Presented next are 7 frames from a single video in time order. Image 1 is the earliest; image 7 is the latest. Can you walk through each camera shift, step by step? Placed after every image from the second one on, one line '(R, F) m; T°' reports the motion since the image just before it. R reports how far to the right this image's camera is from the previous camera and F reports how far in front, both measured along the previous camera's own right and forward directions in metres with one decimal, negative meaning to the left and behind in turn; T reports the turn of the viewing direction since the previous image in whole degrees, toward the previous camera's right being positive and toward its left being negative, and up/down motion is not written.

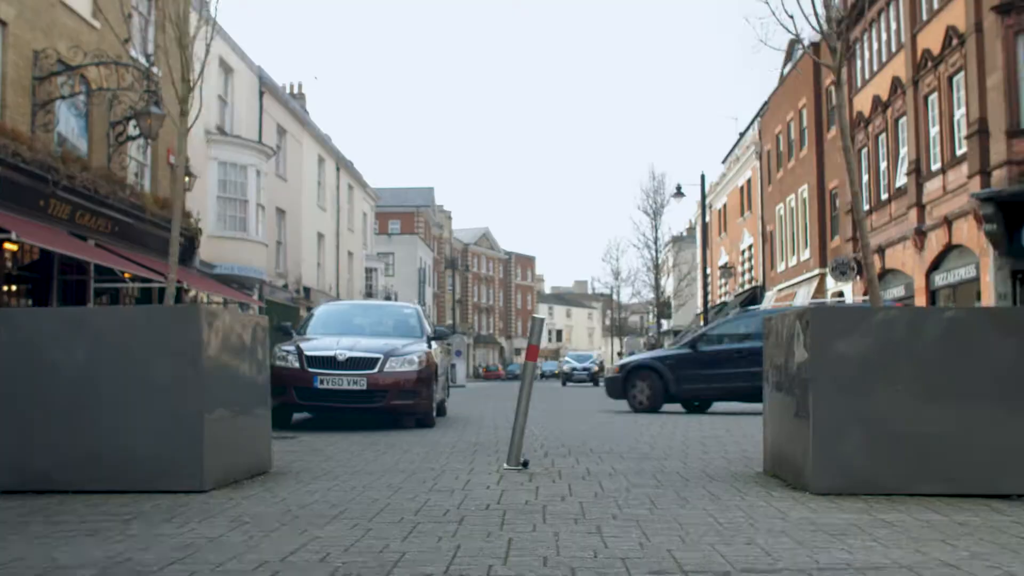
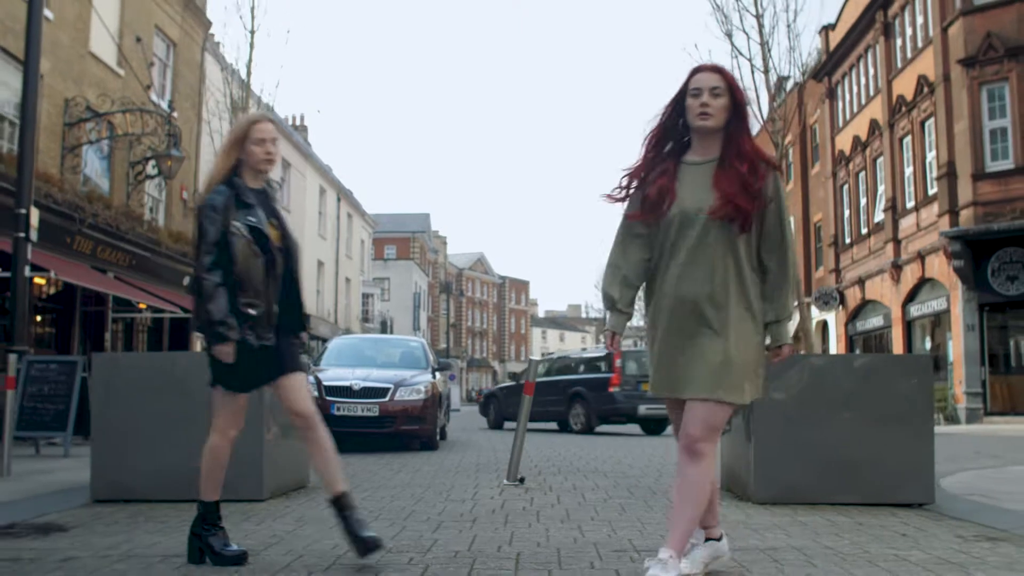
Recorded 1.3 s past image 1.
(0.0, -1.1) m; 0°
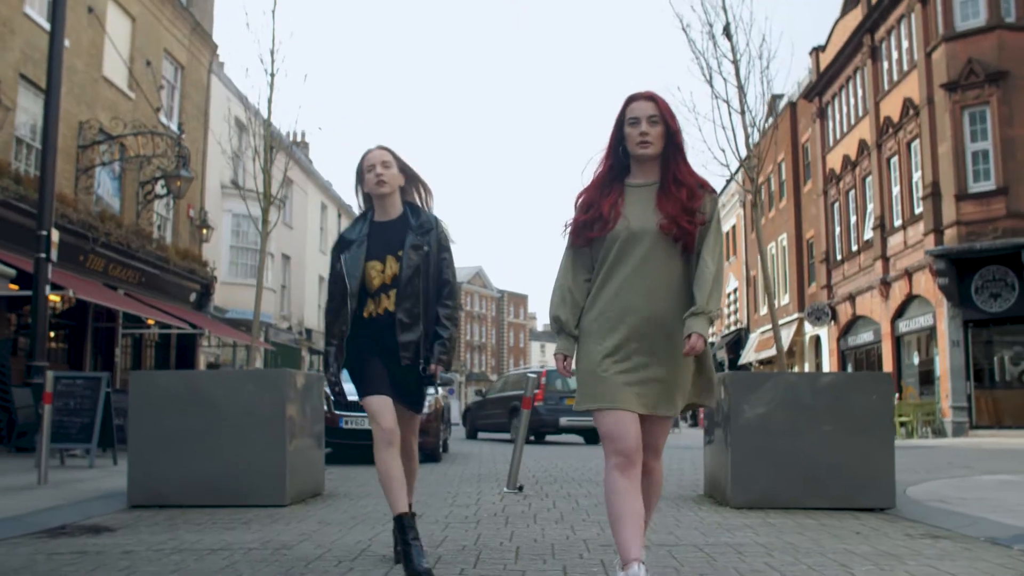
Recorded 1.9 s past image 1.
(0.0, -0.6) m; 0°
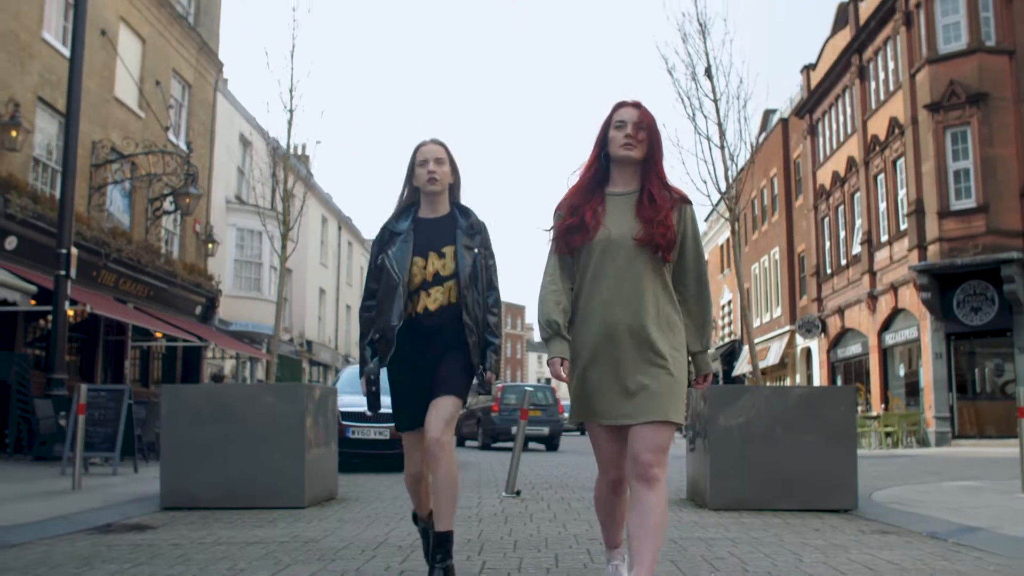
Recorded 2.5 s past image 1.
(0.0, -0.7) m; 0°
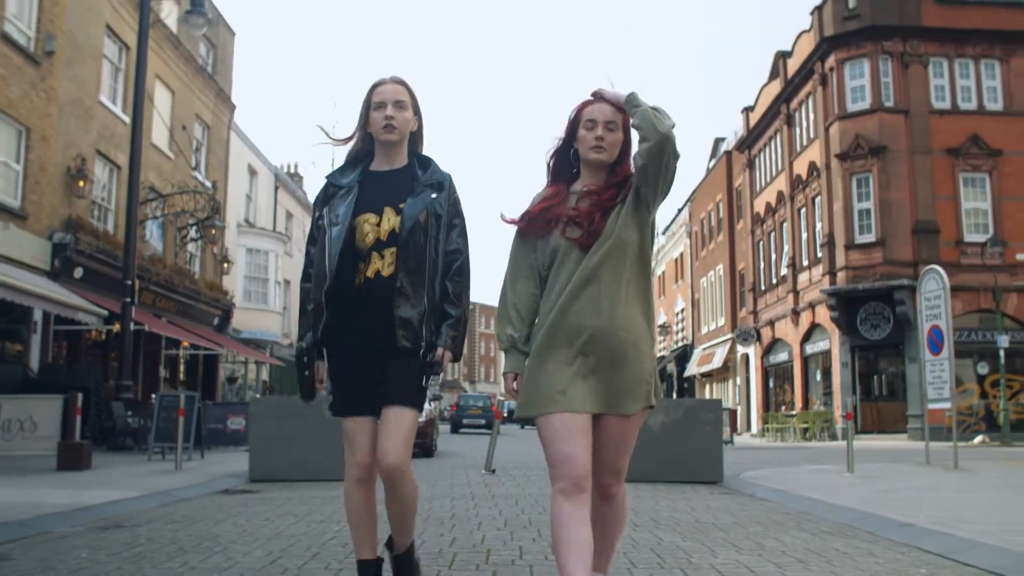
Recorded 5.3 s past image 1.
(-0.1, -3.7) m; +2°
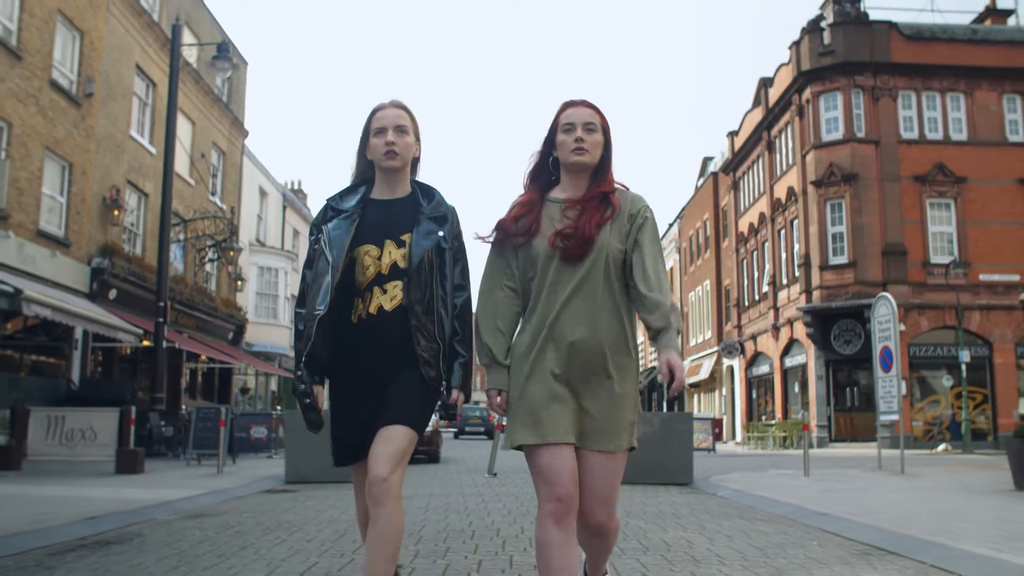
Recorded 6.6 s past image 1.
(-0.1, -1.7) m; 0°
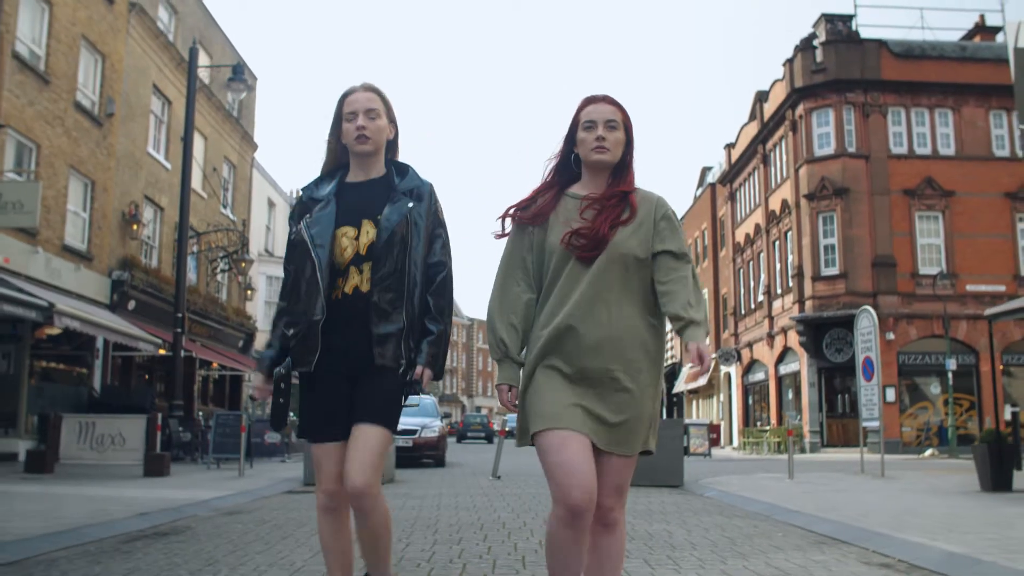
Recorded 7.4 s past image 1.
(0.0, -0.9) m; 0°
